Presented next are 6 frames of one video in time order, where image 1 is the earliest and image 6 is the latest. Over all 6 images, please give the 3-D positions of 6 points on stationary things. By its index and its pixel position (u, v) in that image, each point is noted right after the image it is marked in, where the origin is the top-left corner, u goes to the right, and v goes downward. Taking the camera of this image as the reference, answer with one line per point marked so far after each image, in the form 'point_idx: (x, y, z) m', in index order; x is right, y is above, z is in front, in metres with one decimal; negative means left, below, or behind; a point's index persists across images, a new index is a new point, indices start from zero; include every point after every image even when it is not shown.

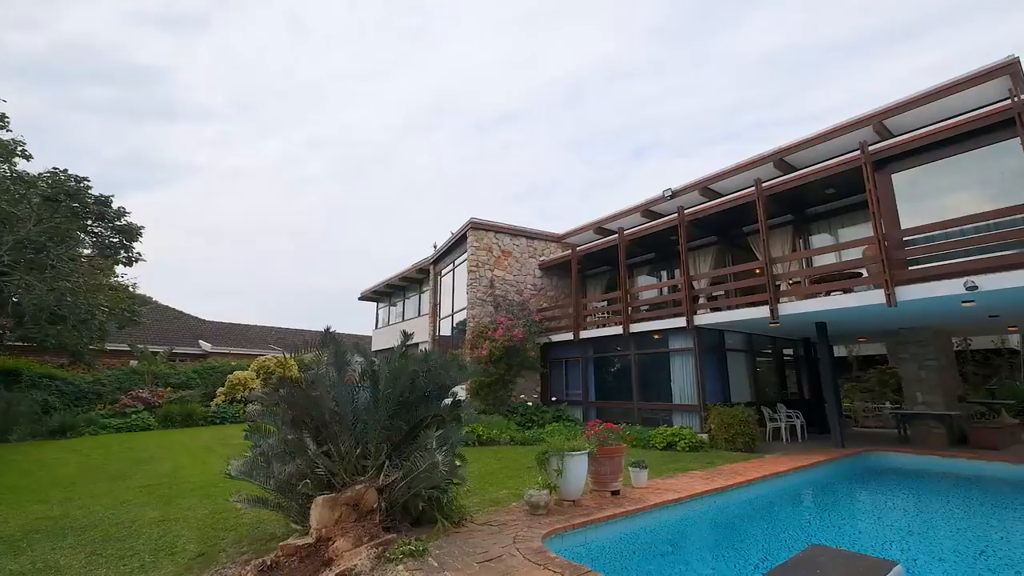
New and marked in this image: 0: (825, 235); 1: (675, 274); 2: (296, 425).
0: (+7.3, +1.3, +10.6) m
1: (+5.0, +0.5, +13.8) m
2: (-2.1, -1.4, +4.5) m
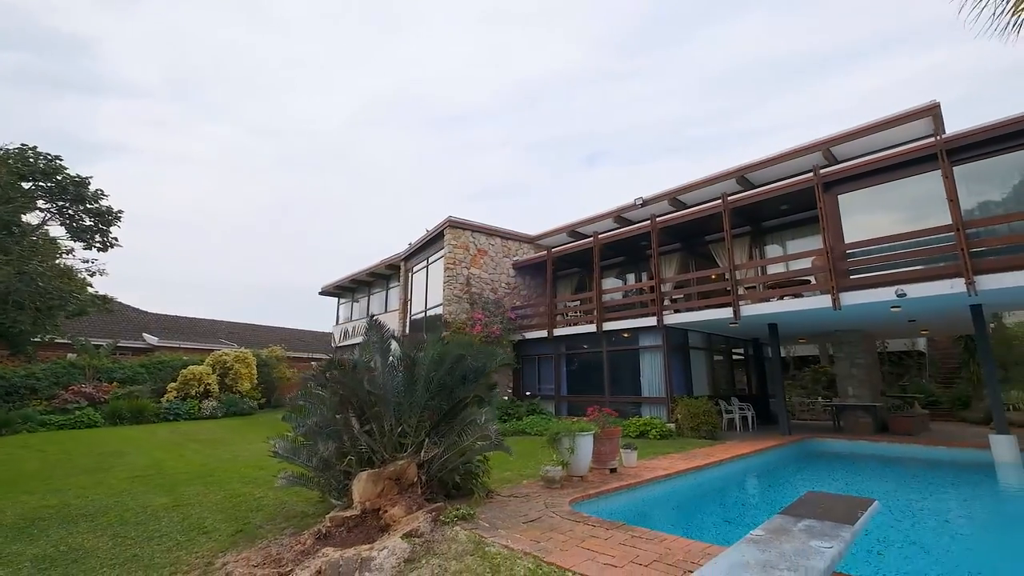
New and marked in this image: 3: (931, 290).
0: (+7.0, +1.1, +11.9) m
1: (+4.3, +0.4, +14.8) m
2: (-1.8, -1.2, +4.7) m
3: (+7.7, 0.0, +8.3) m
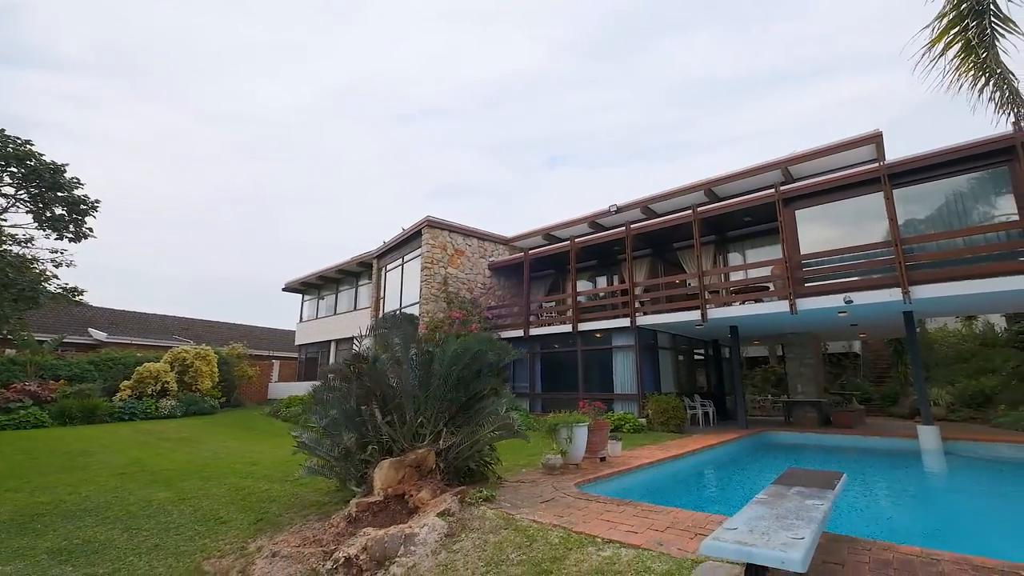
0: (+6.5, +1.0, +12.9) m
1: (+3.5, +0.3, +15.6) m
2: (-1.6, -1.2, +5.0) m
3: (+7.5, -0.2, +9.4) m
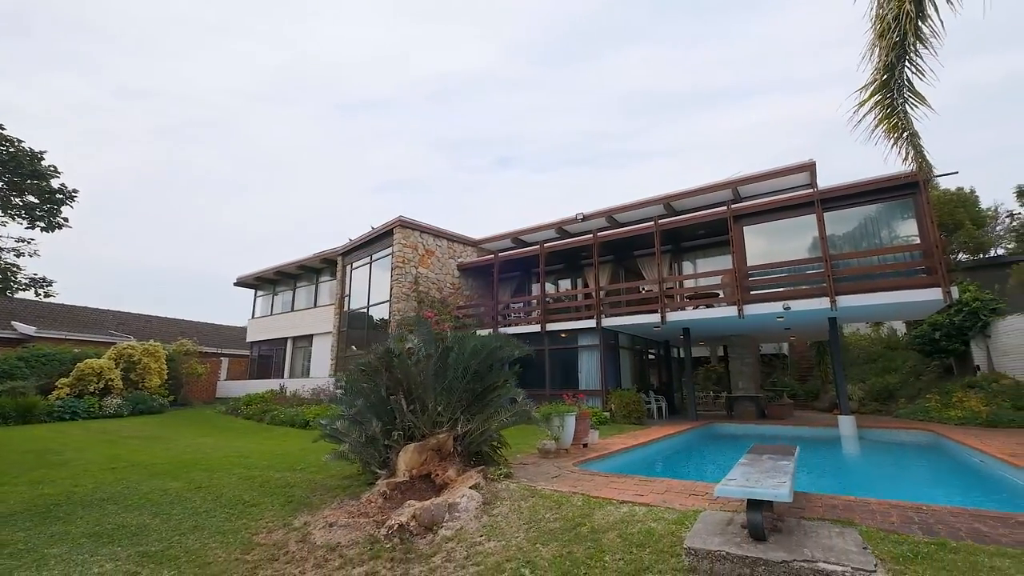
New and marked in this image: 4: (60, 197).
0: (+5.7, +0.8, +14.3) m
1: (+2.4, +0.2, +16.6) m
2: (-1.5, -1.2, +5.5) m
3: (+7.1, -0.4, +10.9) m
4: (-8.7, +1.7, +8.7) m
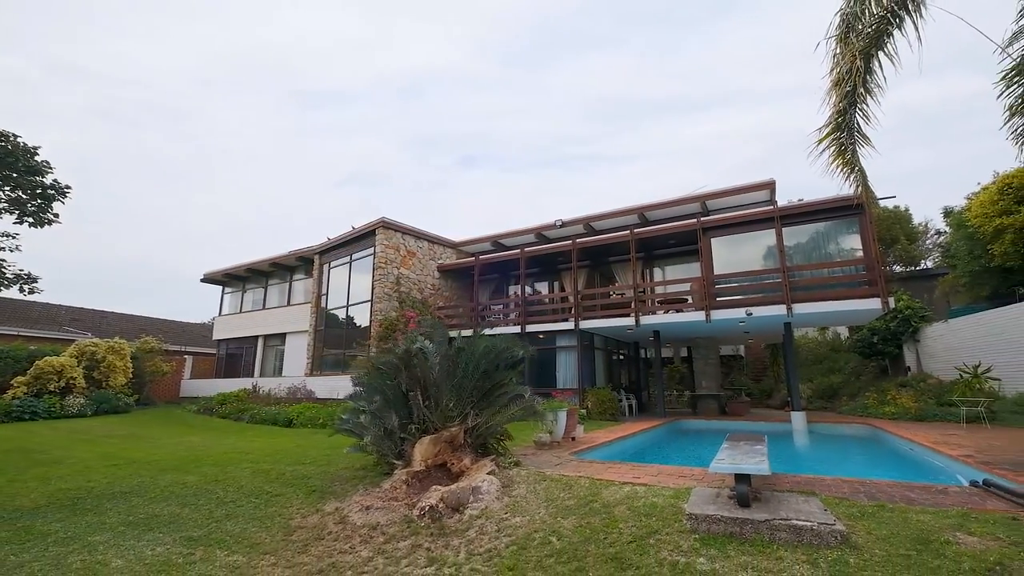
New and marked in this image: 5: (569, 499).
0: (+5.1, +0.6, +15.3) m
1: (+1.6, +0.1, +17.3) m
2: (-1.4, -1.3, +5.9) m
3: (+6.7, -0.6, +12.0) m
4: (-8.7, +1.8, +8.6) m
5: (+0.6, -2.1, +4.5) m
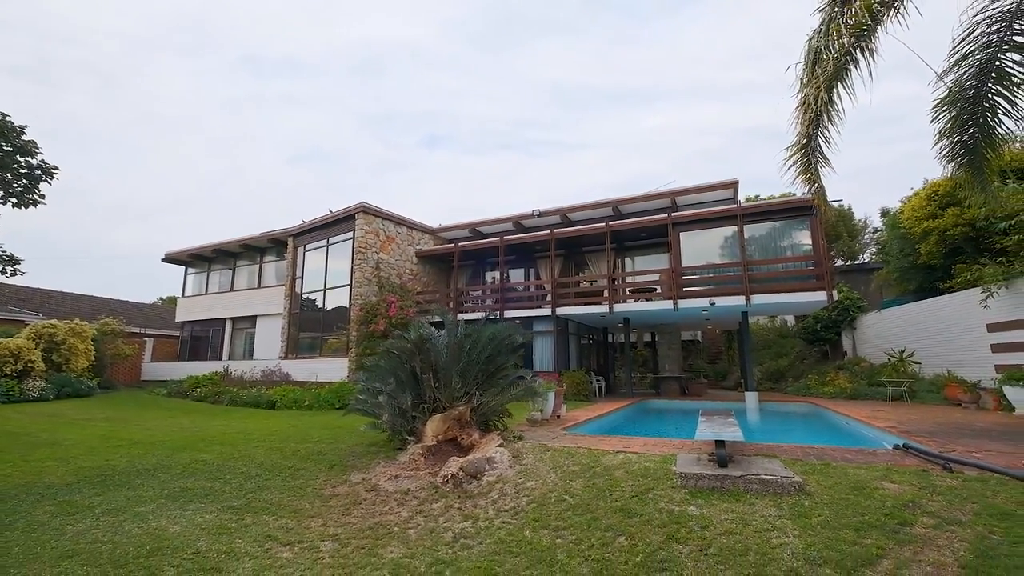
0: (+4.4, +1.0, +16.2) m
1: (+0.8, +0.6, +18.0) m
2: (-1.4, -1.2, +6.5) m
3: (+6.2, -0.4, +13.2) m
4: (-8.8, +2.1, +8.4) m
5: (+0.7, -2.1, +5.2) m
